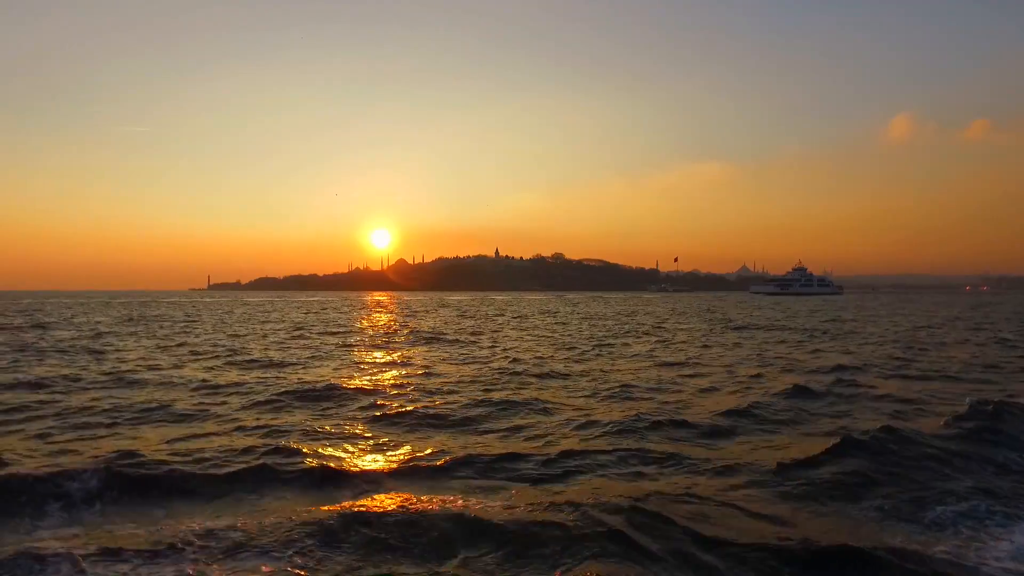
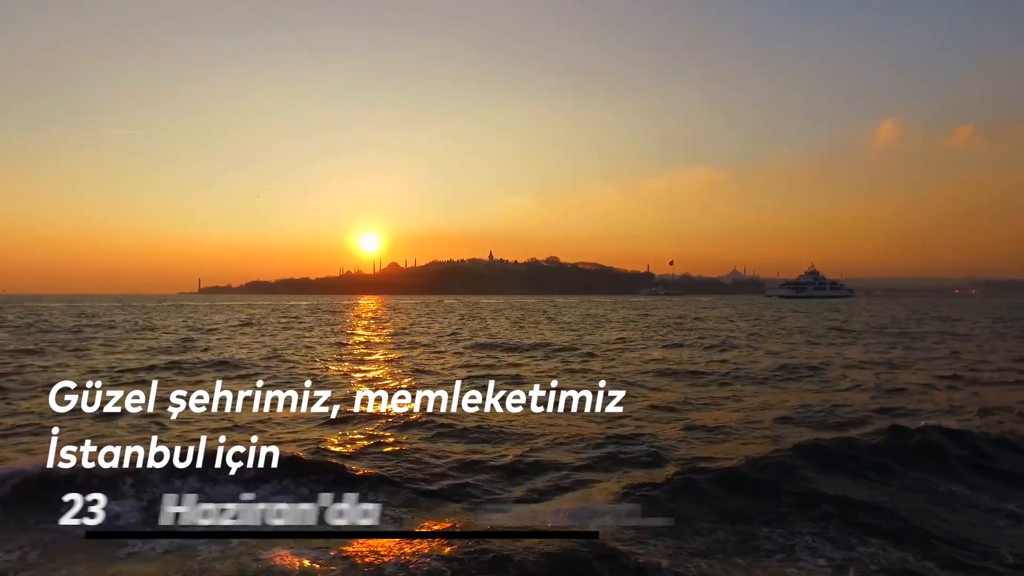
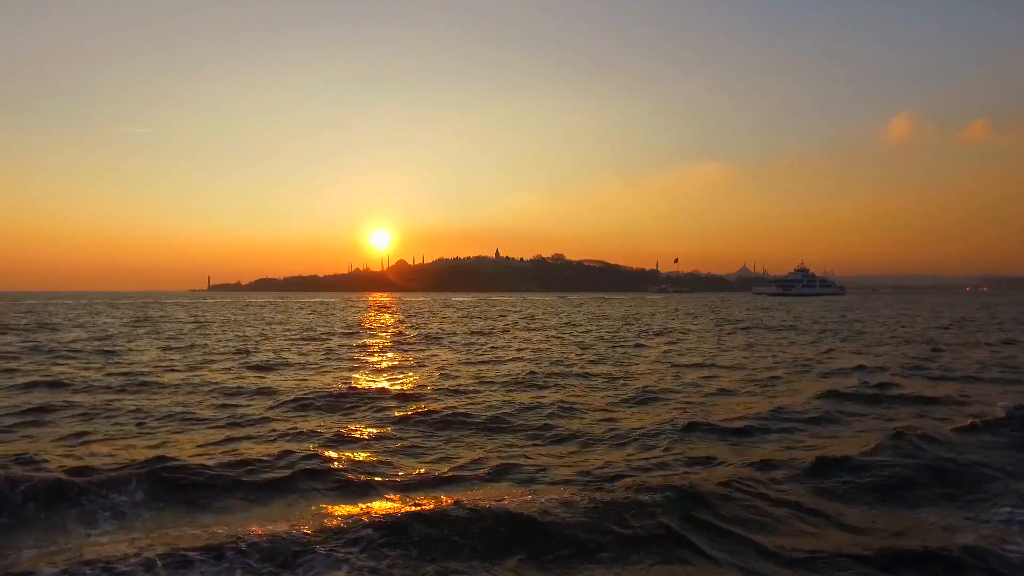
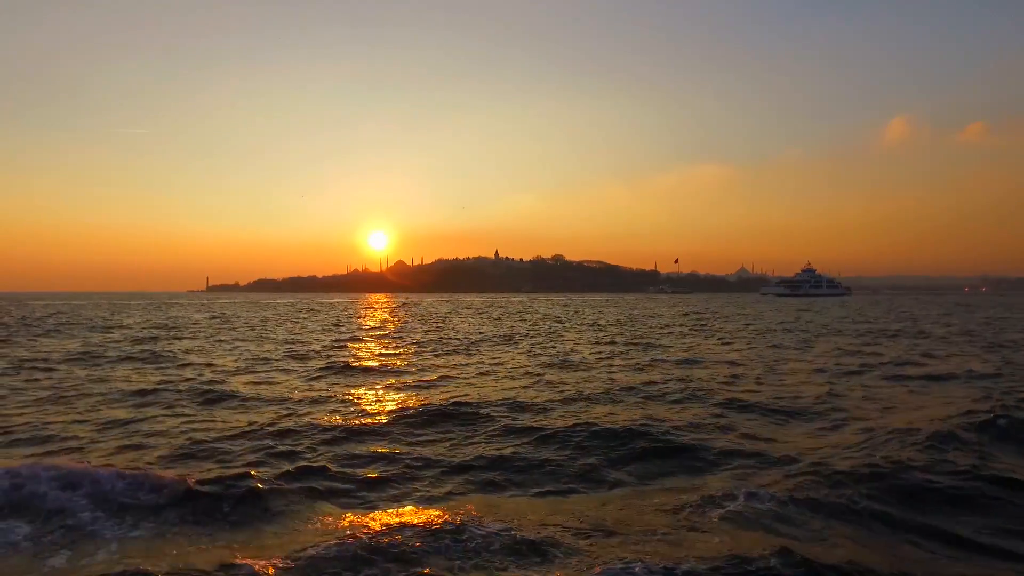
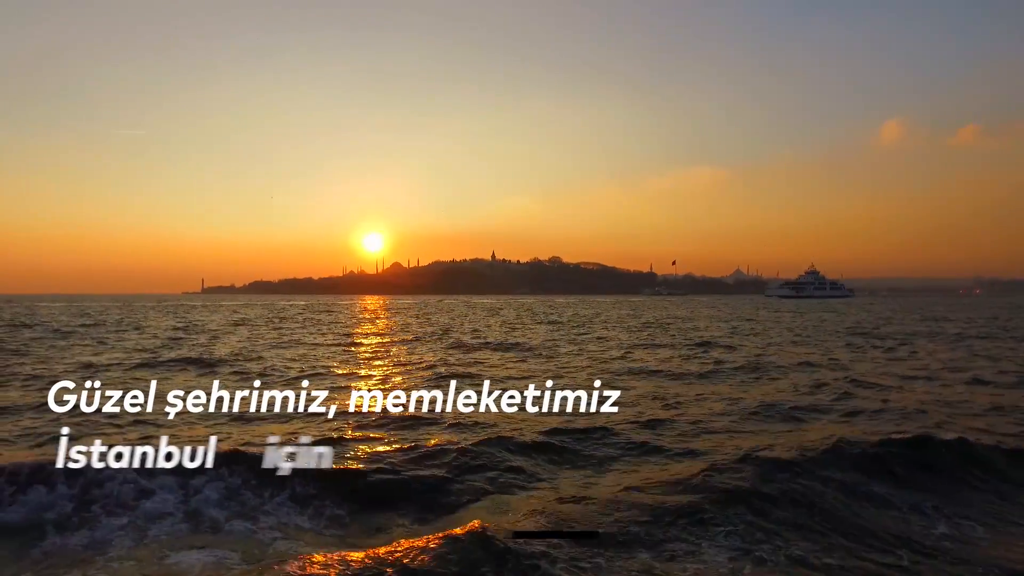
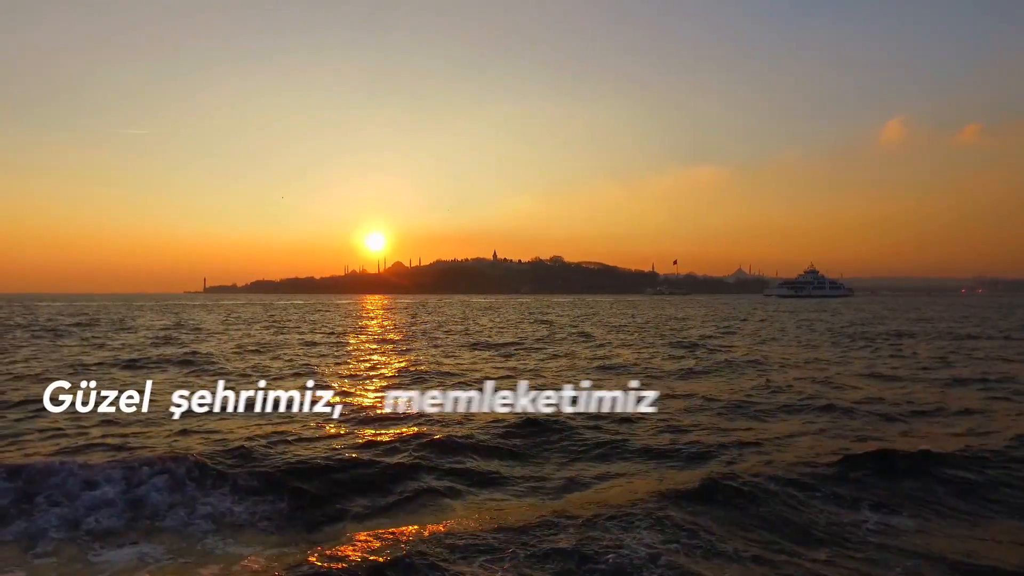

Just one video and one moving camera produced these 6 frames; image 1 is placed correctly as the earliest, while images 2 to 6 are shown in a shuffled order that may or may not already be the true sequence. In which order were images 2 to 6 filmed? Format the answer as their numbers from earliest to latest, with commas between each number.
3, 4, 6, 5, 2
